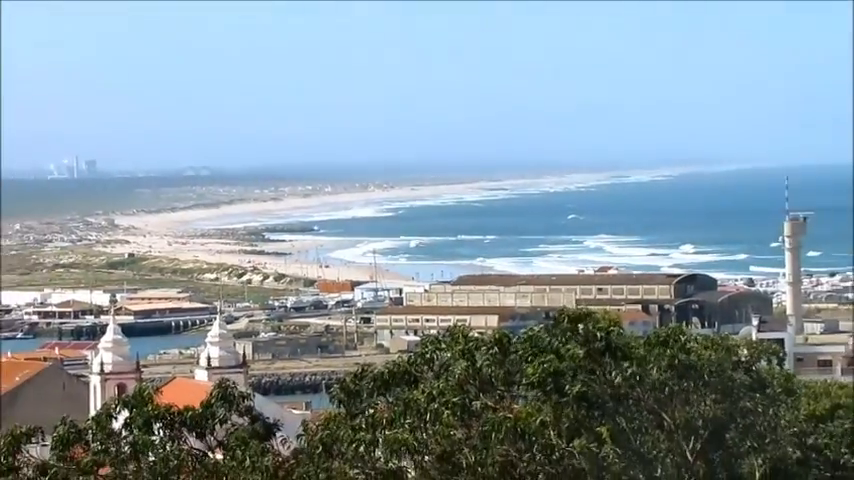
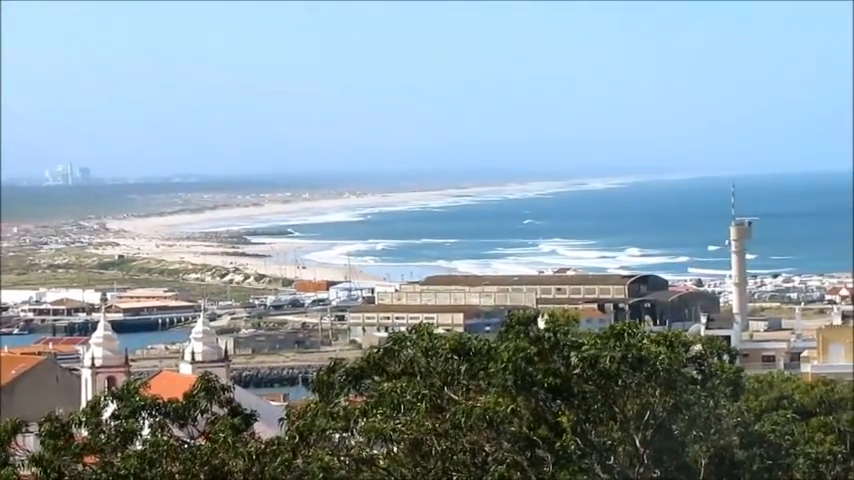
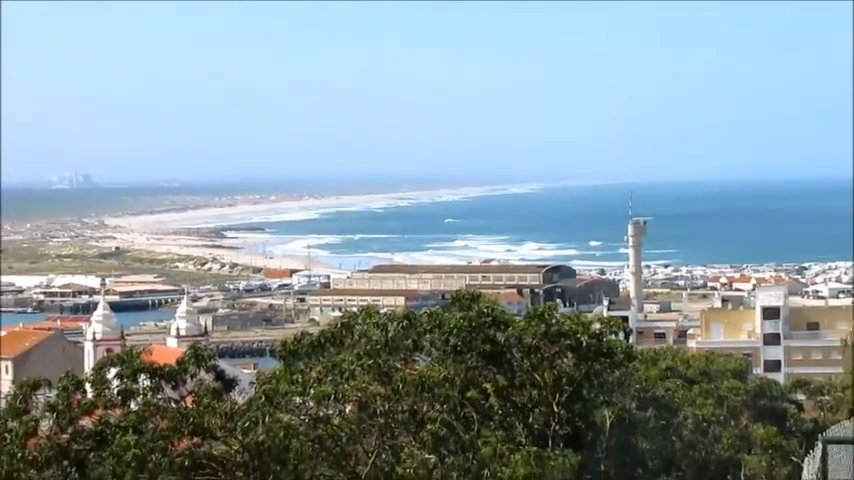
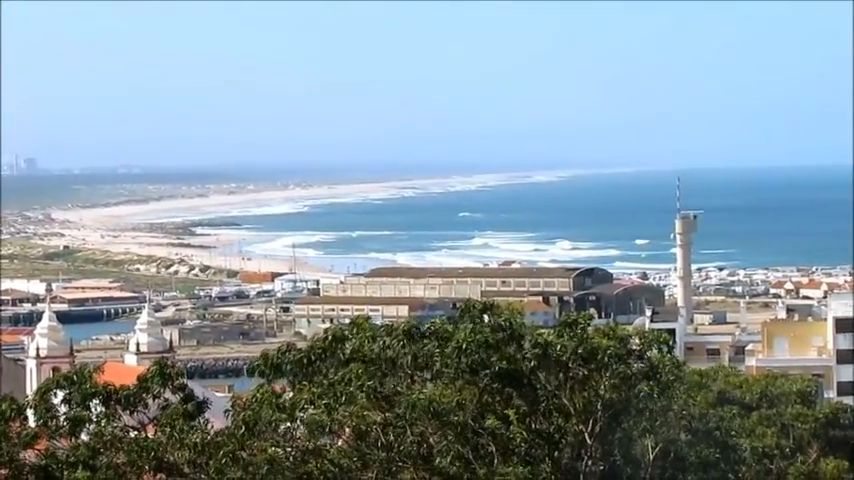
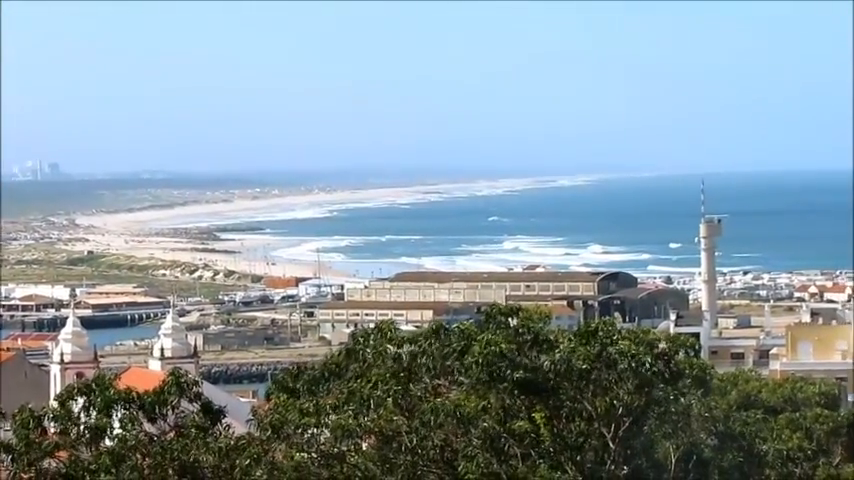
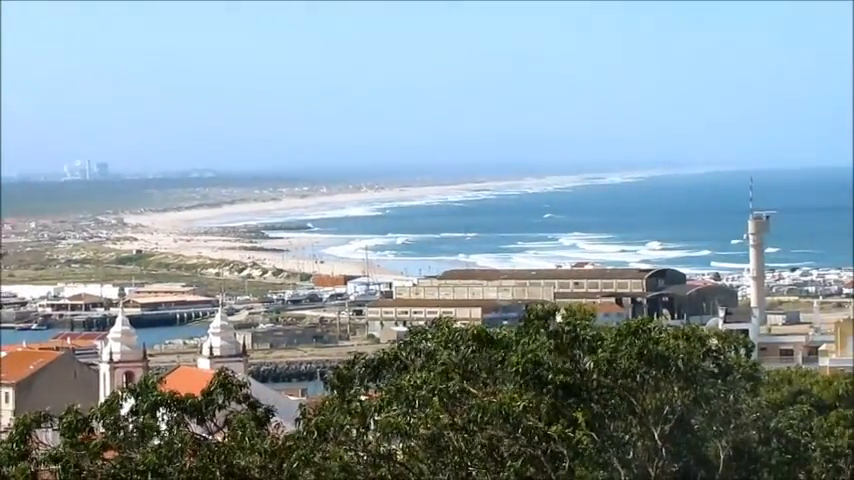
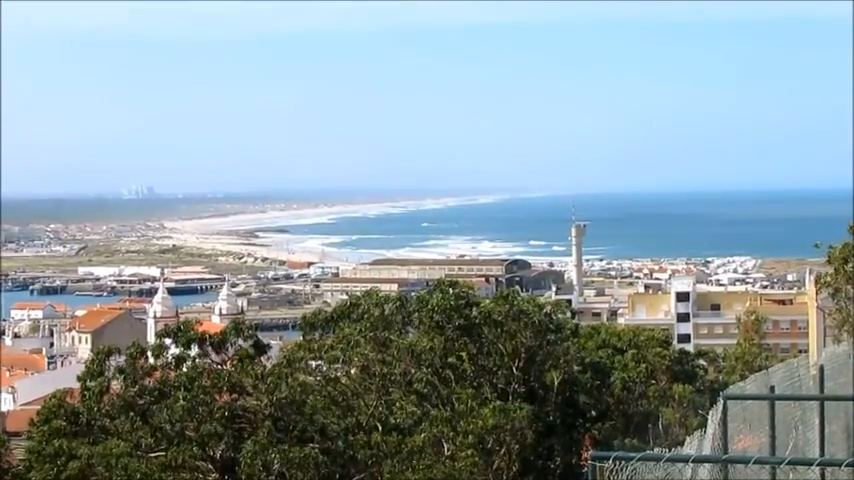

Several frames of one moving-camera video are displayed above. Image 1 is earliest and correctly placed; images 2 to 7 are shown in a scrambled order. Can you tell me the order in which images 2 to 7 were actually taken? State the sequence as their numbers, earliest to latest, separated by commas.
6, 2, 5, 4, 3, 7
